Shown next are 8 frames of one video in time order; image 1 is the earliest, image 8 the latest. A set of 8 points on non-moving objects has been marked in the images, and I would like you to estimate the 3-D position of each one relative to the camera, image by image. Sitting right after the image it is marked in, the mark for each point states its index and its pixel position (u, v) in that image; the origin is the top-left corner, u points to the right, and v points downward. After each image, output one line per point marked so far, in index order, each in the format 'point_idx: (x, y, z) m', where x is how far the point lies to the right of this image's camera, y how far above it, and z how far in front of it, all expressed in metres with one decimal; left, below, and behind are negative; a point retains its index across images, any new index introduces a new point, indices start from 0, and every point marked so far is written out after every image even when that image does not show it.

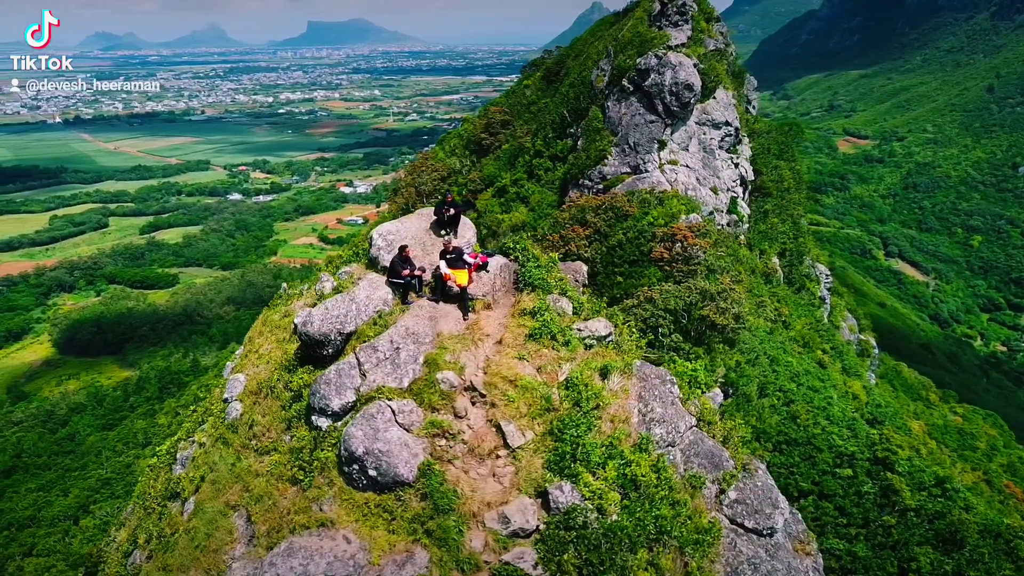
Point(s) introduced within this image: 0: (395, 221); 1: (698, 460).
0: (-2.0, +1.1, +14.2) m
1: (+2.9, -2.6, +12.6) m
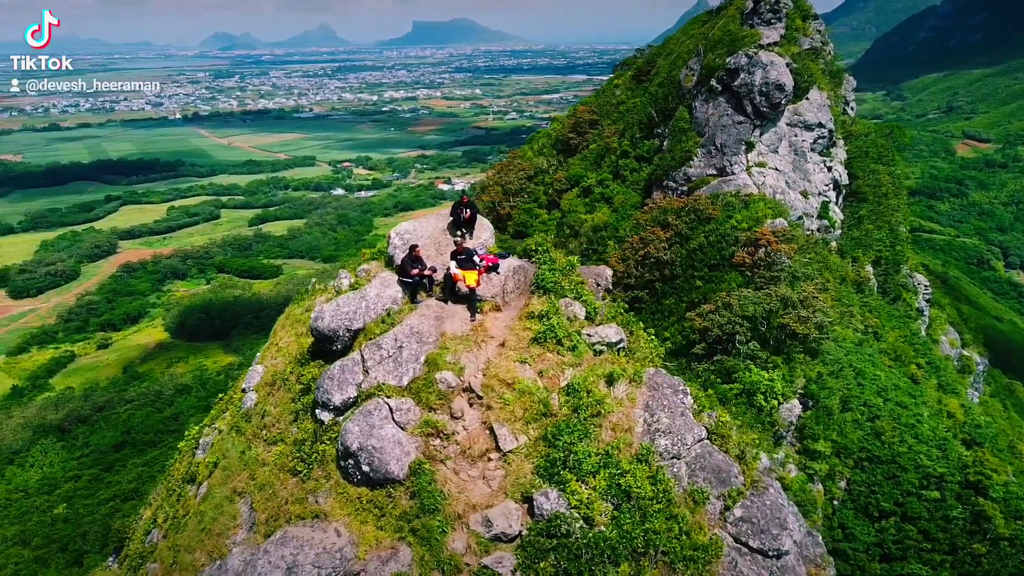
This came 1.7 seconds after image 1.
0: (-1.7, +1.1, +14.4) m
1: (+2.8, -2.7, +12.2) m
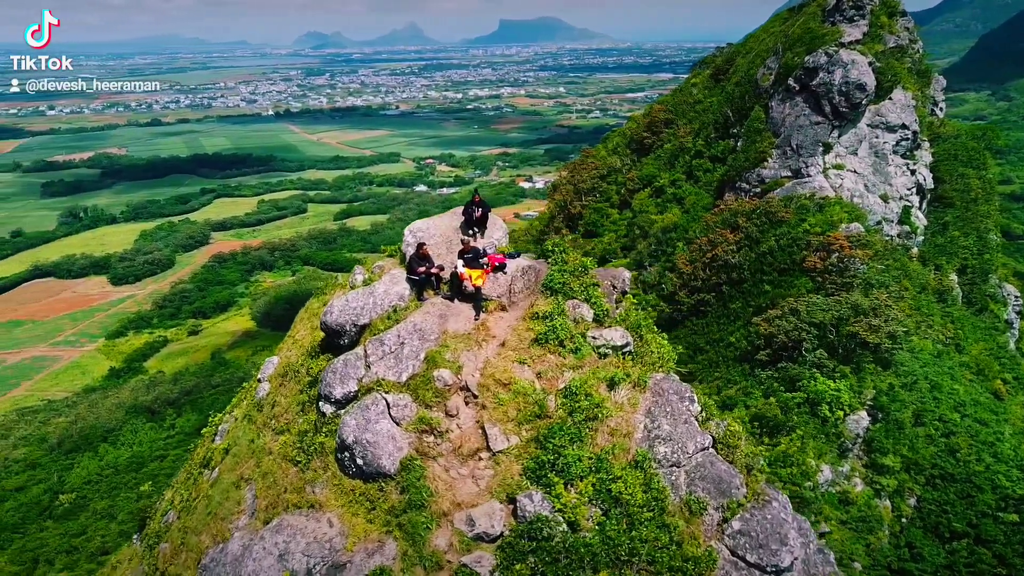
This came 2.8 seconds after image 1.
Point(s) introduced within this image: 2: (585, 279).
0: (-1.5, +1.2, +14.5) m
1: (+2.8, -2.8, +11.9) m
2: (+1.2, +0.2, +14.0) m
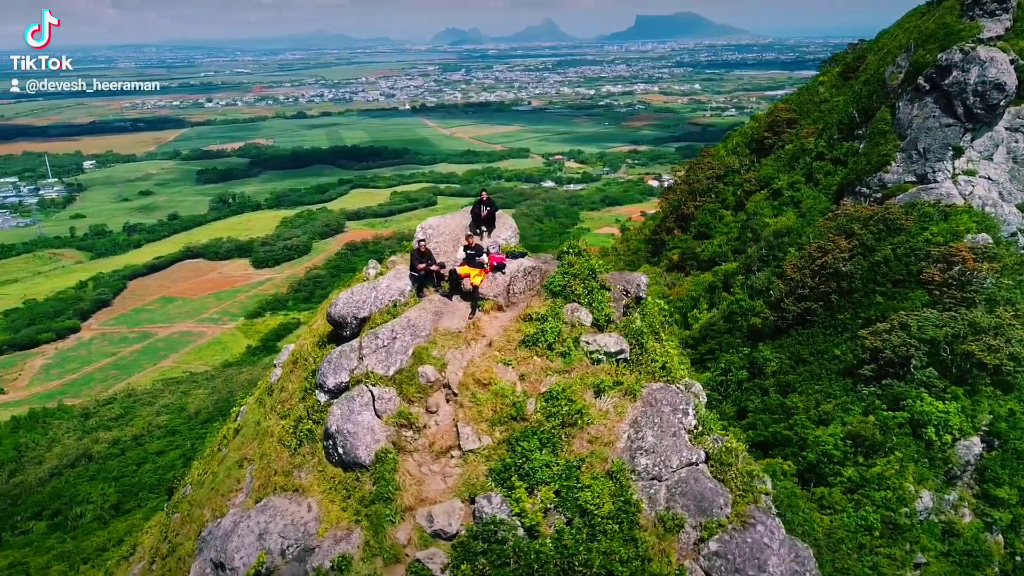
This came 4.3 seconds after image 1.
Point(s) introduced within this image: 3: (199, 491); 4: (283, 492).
0: (-1.2, +1.2, +14.7) m
1: (+2.4, -2.9, +11.5) m
2: (+1.3, +0.1, +13.7) m
3: (-5.3, -3.4, +13.9) m
4: (-3.4, -3.0, +12.3) m
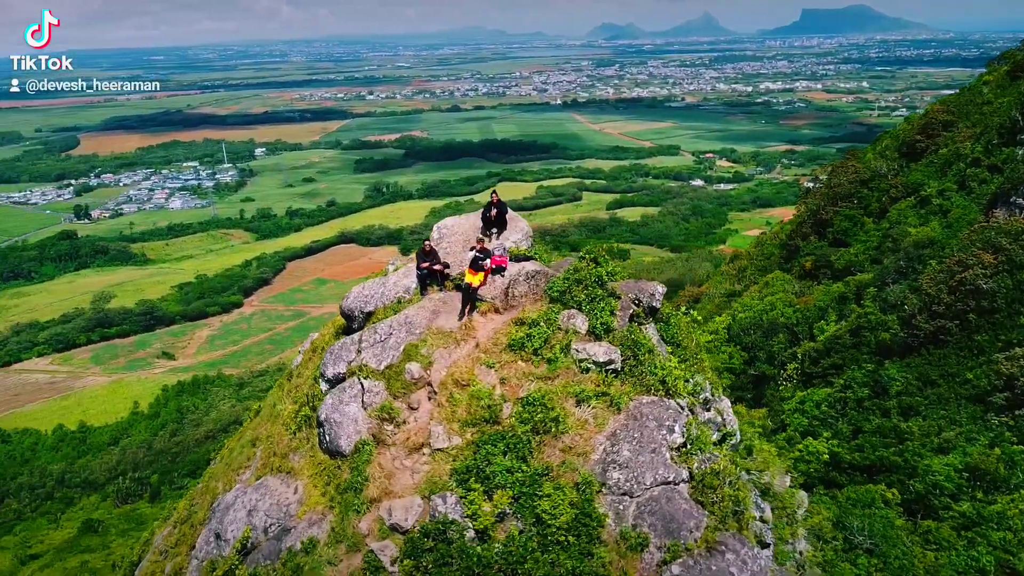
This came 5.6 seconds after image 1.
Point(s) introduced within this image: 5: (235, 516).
0: (-0.9, +1.2, +14.9) m
1: (+1.9, -3.1, +11.1) m
2: (+1.4, 0.0, +13.5) m
3: (-5.2, -3.2, +14.9) m
4: (-3.7, -2.9, +13.0) m
5: (-4.2, -3.5, +12.7) m
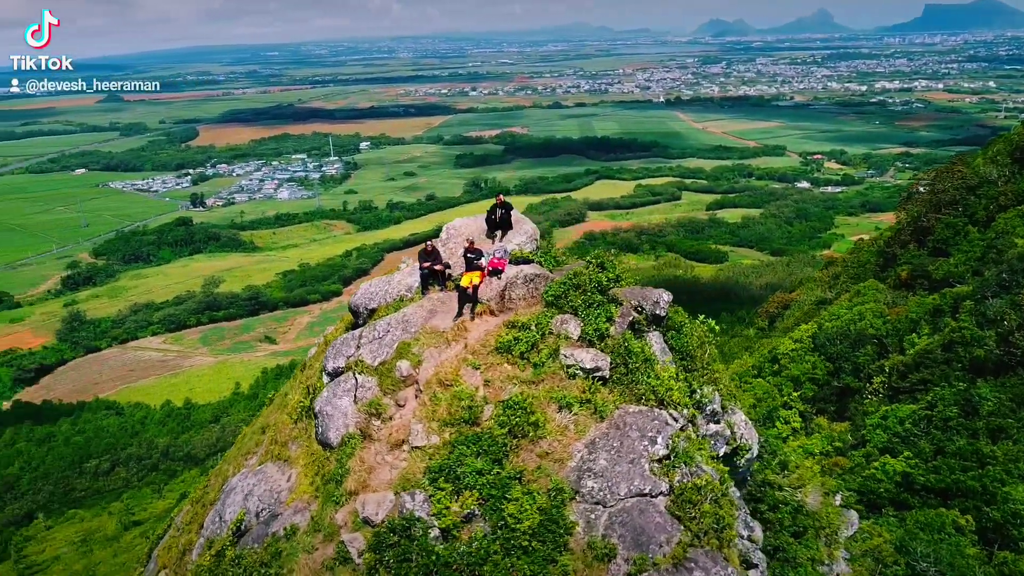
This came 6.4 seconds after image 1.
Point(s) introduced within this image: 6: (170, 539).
0: (-0.7, +1.2, +15.0) m
1: (+1.4, -3.2, +11.0) m
2: (+1.4, -0.1, +13.4) m
3: (-5.2, -3.0, +15.6) m
4: (-3.8, -2.8, +13.5) m
5: (-4.5, -3.4, +13.3) m
6: (-6.4, -4.6, +15.6) m
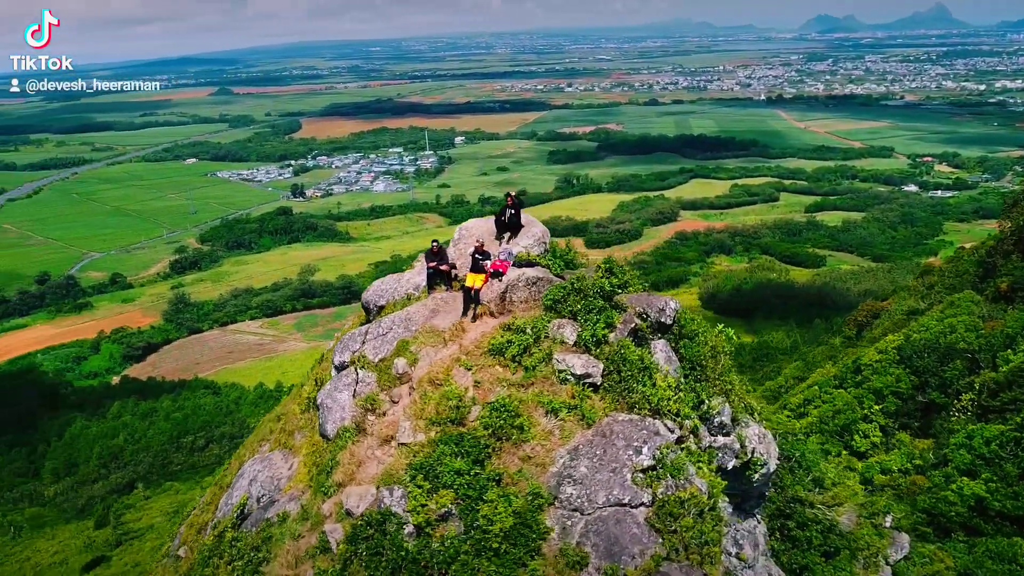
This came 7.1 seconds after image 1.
0: (-0.5, +1.2, +15.1) m
1: (+1.1, -3.3, +10.9) m
2: (+1.4, -0.2, +13.3) m
3: (-5.0, -2.9, +16.2) m
4: (-3.9, -2.7, +14.0) m
5: (-4.5, -3.3, +13.9) m
6: (-6.3, -4.5, +16.4) m
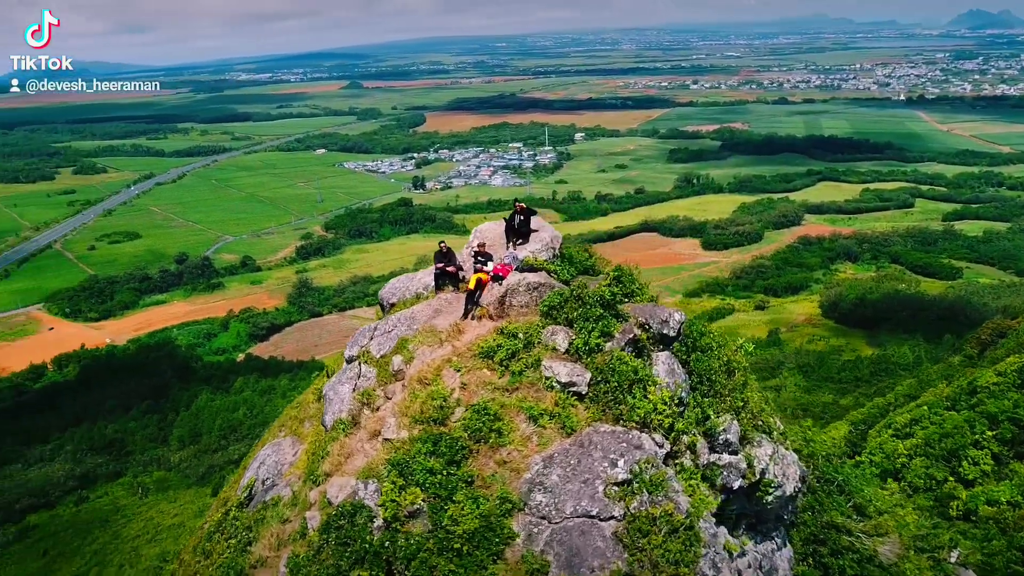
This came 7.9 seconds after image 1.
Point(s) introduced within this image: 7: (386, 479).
0: (-0.2, +1.2, +15.2) m
1: (+0.6, -3.4, +10.9) m
2: (+1.3, -0.3, +13.2) m
3: (-4.6, -2.7, +17.0) m
4: (-3.8, -2.6, +14.6) m
5: (-4.5, -3.1, +14.6) m
6: (-6.0, -4.2, +17.3) m
7: (-1.7, -2.7, +11.6) m
